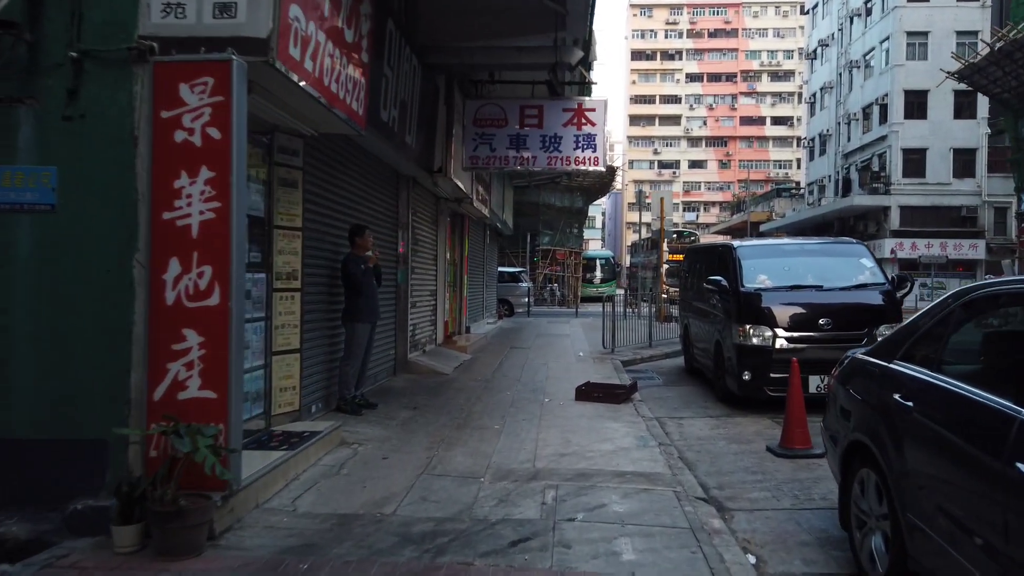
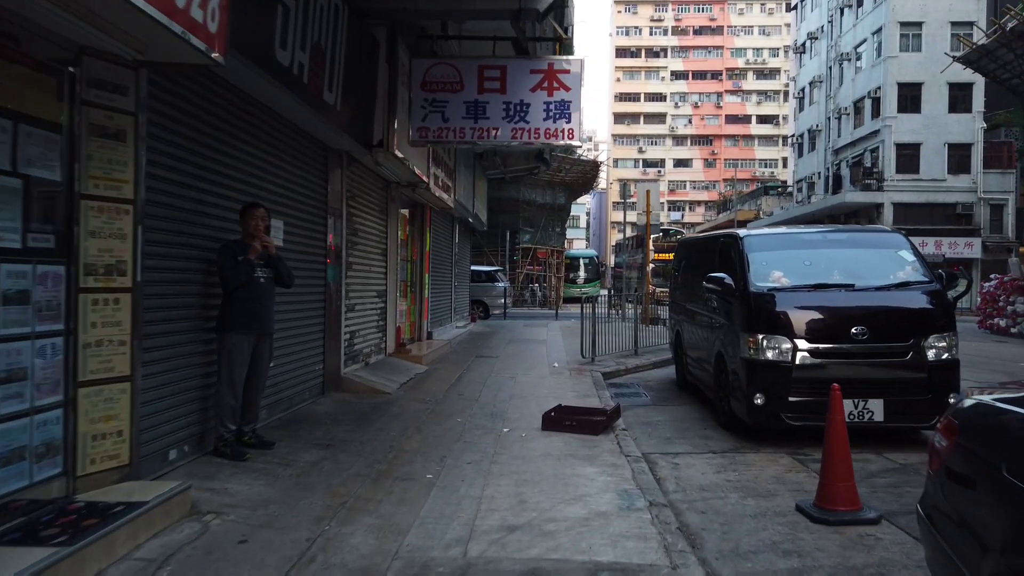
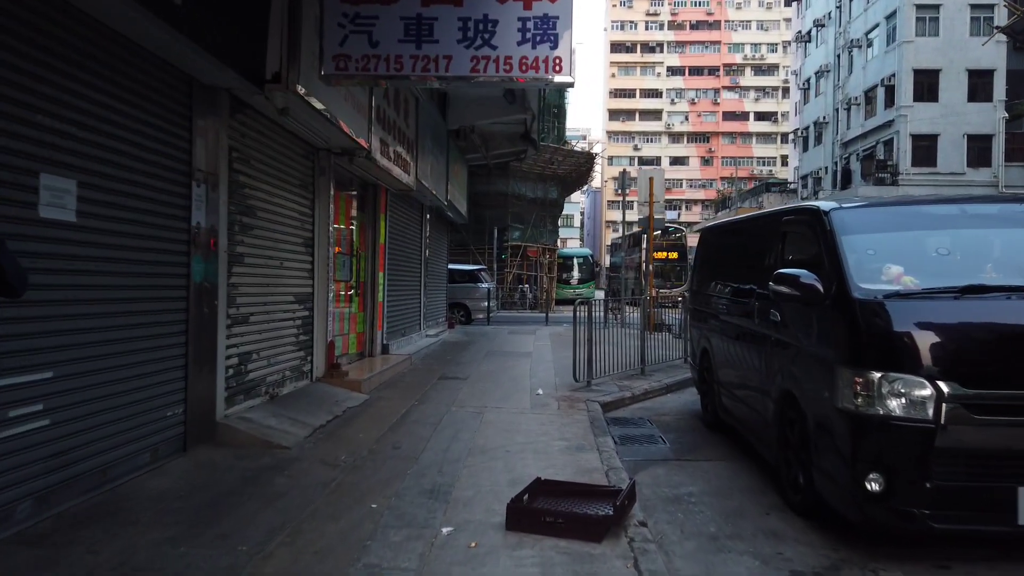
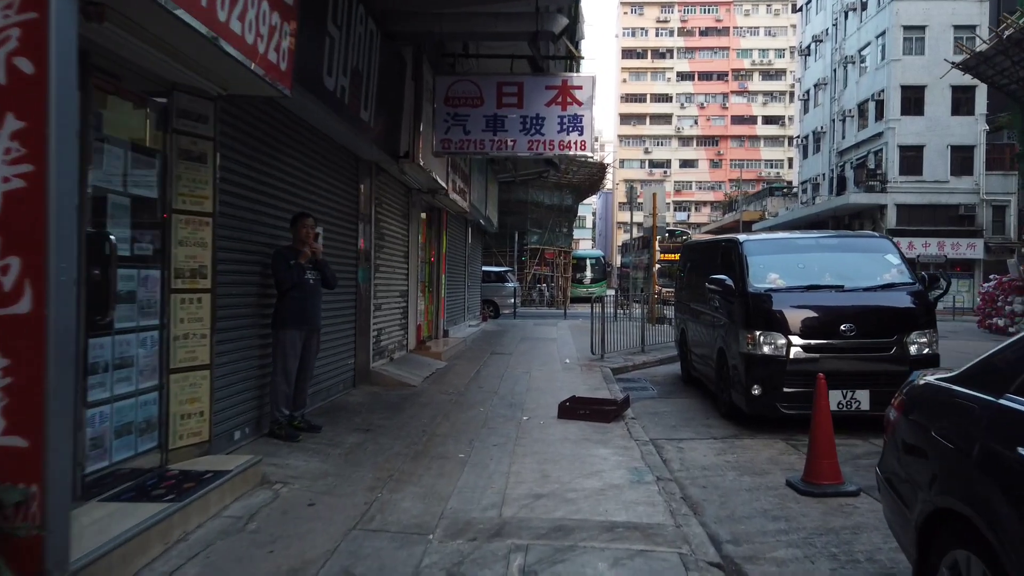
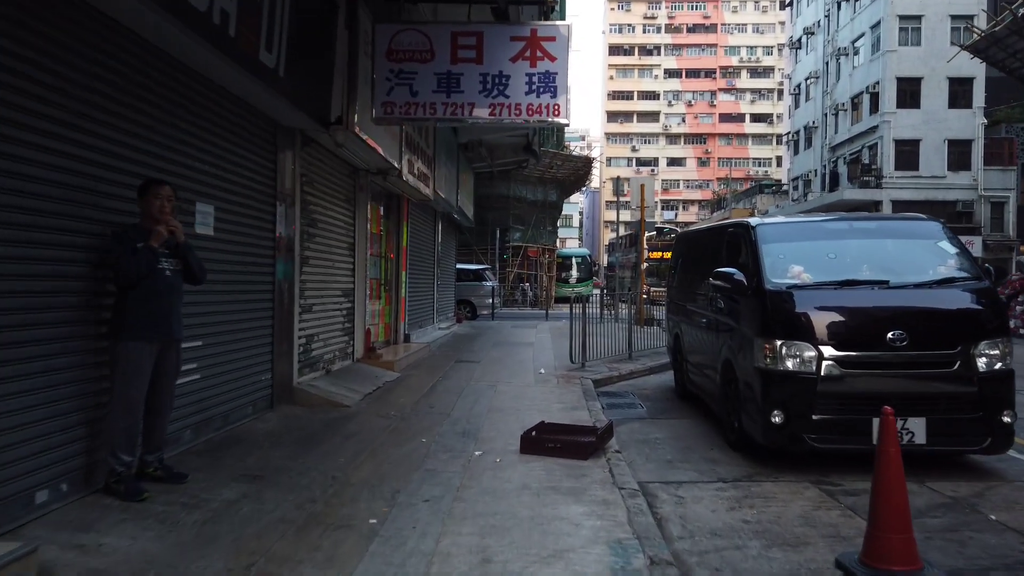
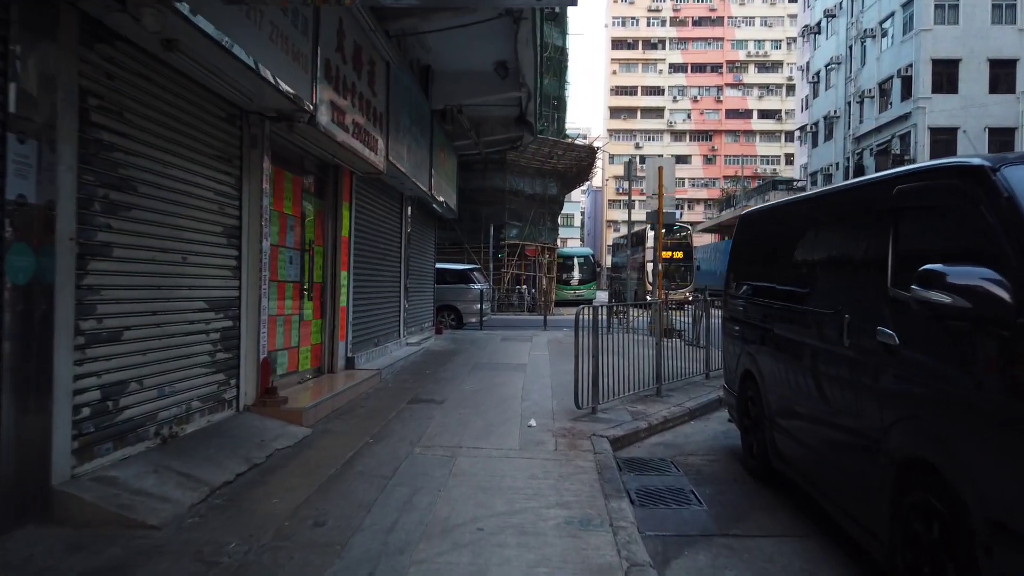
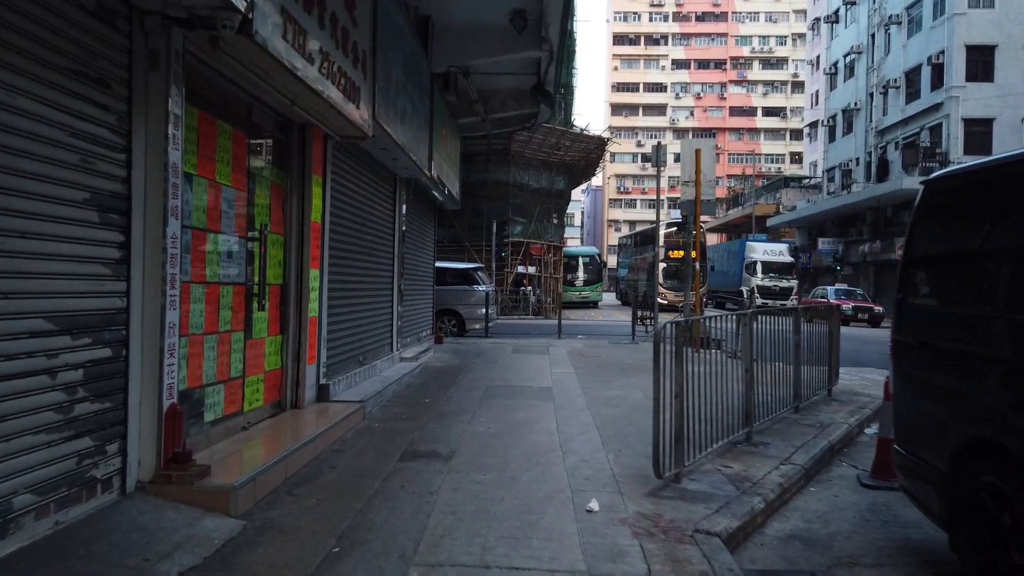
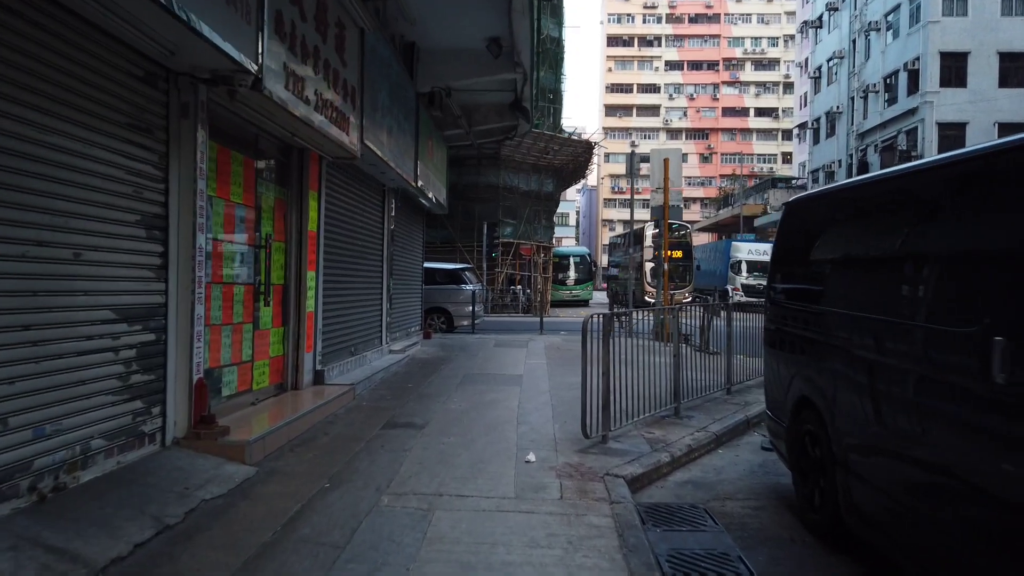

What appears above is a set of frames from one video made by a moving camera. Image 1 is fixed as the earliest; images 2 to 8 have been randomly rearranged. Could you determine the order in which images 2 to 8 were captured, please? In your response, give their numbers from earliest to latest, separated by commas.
4, 2, 5, 3, 6, 8, 7
